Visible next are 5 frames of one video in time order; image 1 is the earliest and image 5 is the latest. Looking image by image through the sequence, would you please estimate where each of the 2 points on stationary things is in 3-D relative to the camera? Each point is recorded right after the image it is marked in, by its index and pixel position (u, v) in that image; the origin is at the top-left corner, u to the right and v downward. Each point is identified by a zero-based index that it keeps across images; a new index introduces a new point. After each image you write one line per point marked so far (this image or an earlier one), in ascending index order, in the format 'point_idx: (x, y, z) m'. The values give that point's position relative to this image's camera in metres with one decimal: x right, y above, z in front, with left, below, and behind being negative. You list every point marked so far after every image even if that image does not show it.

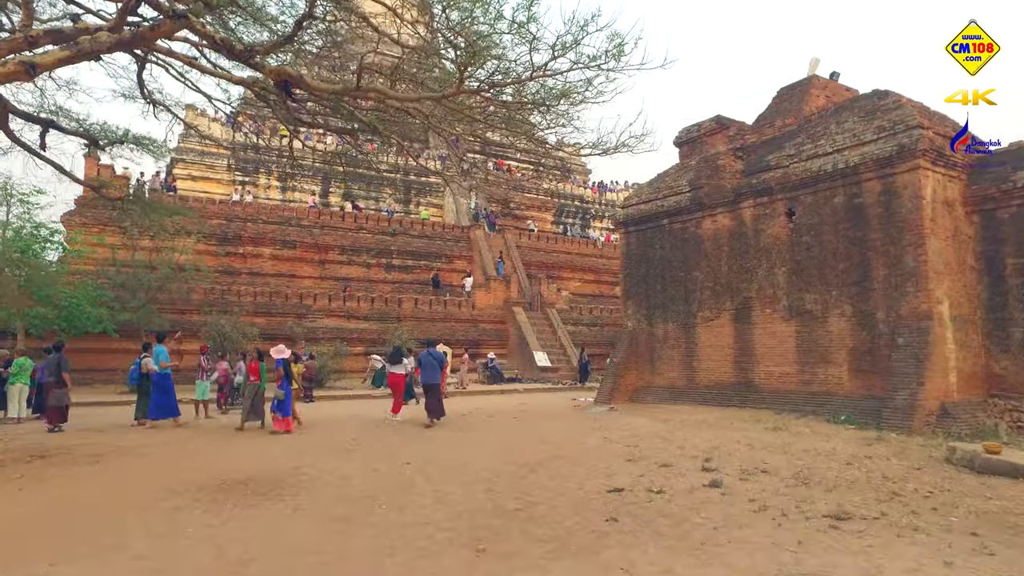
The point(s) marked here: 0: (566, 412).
0: (+0.7, -1.6, +8.9) m
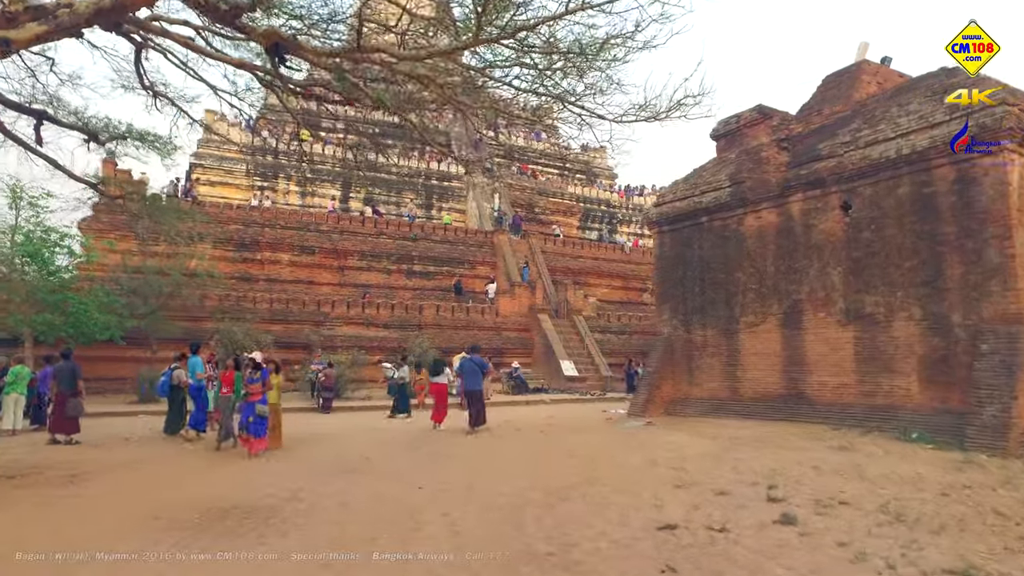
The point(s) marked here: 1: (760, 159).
0: (+1.0, -1.7, +8.2) m
1: (+3.1, +1.6, +8.4) m
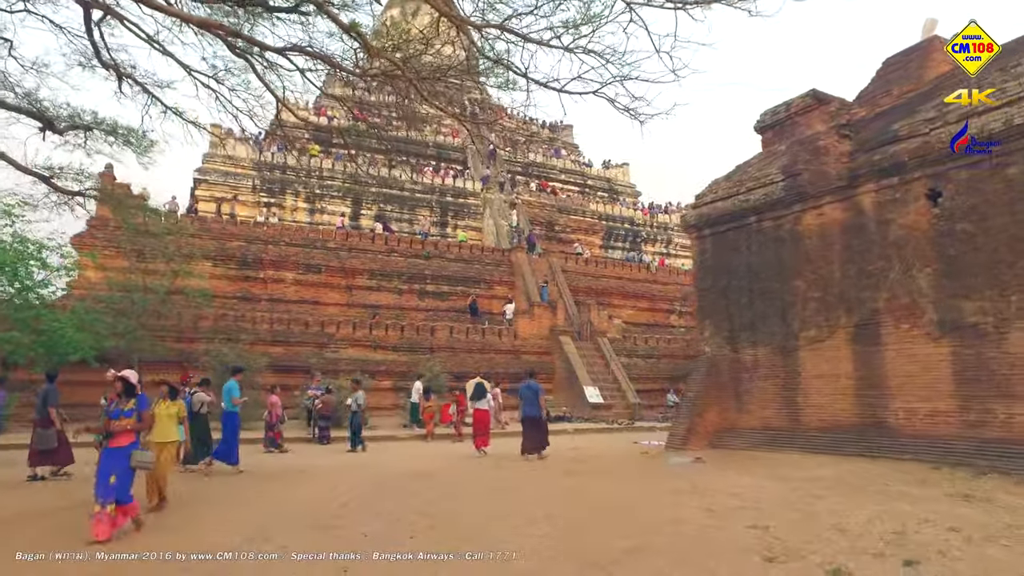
0: (+1.2, -1.8, +6.9) m
1: (+3.2, +1.5, +7.2) m
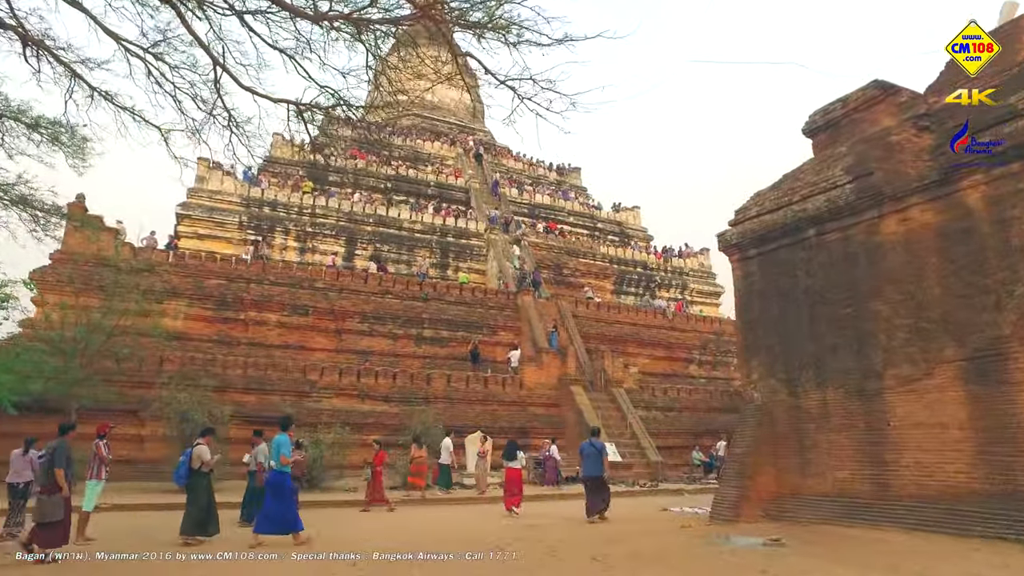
0: (+1.2, -1.9, +5.2) m
1: (+3.3, +1.3, +5.8) m
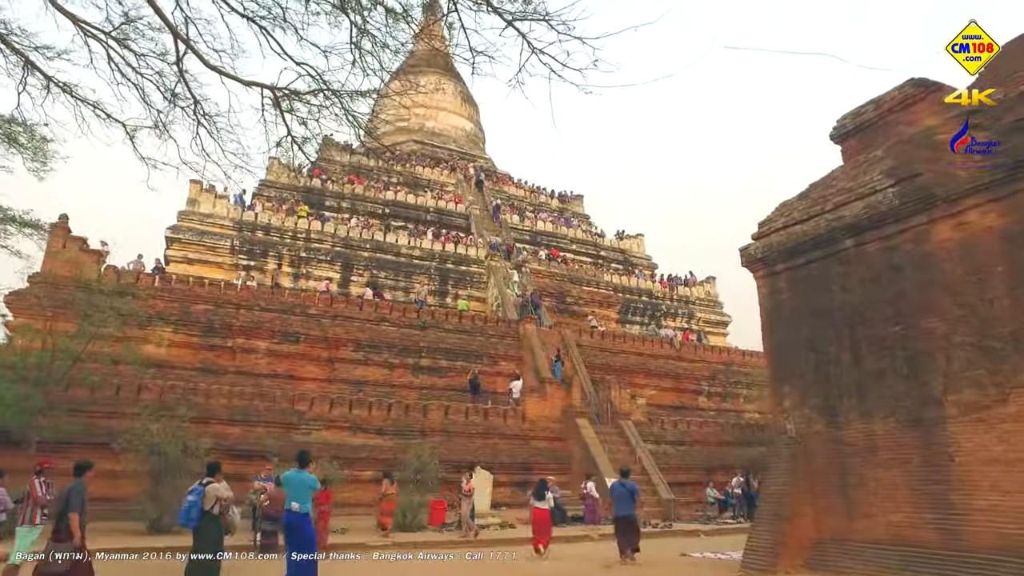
0: (+1.3, -2.0, +4.4) m
1: (+3.3, +1.1, +5.2) m
